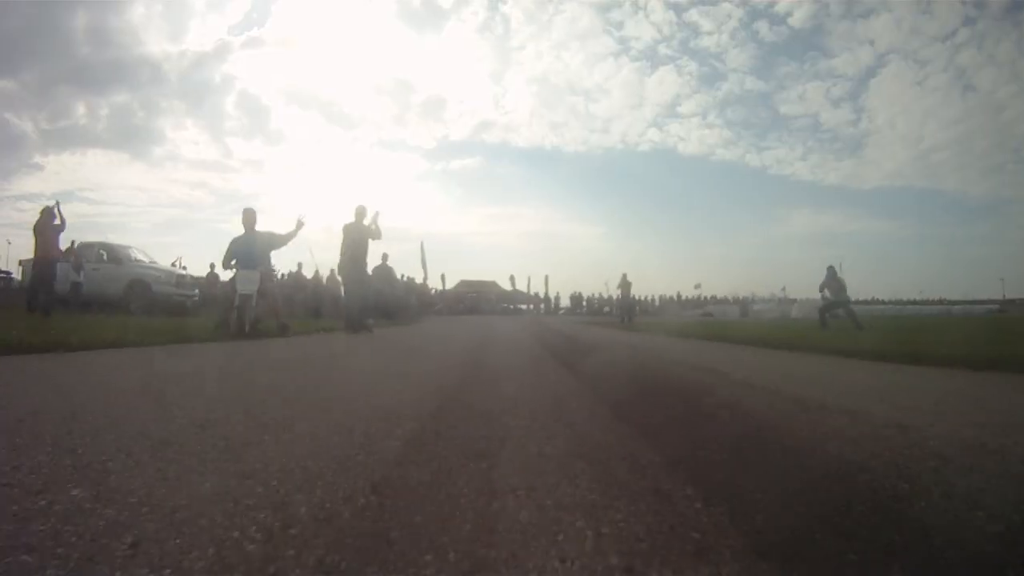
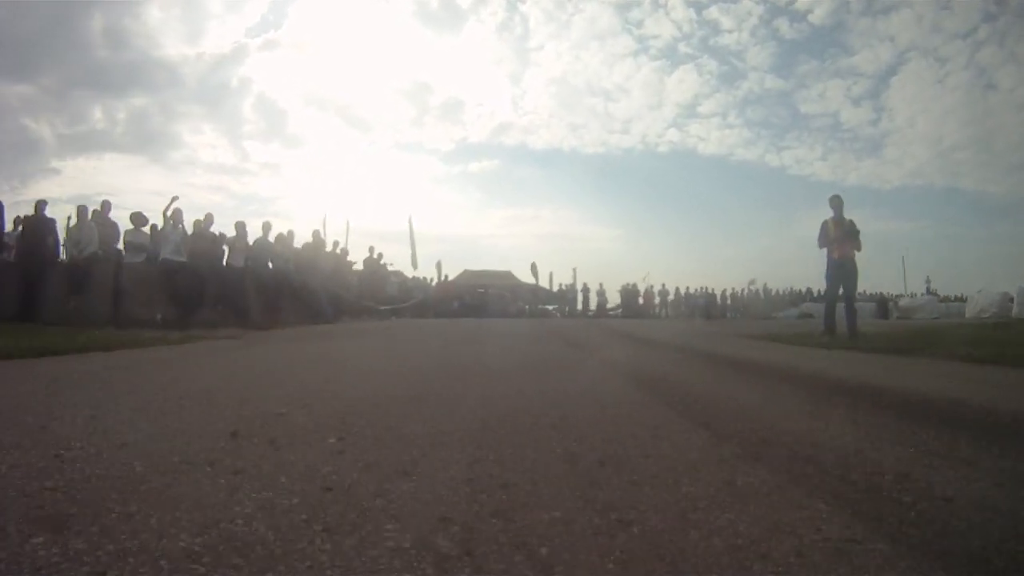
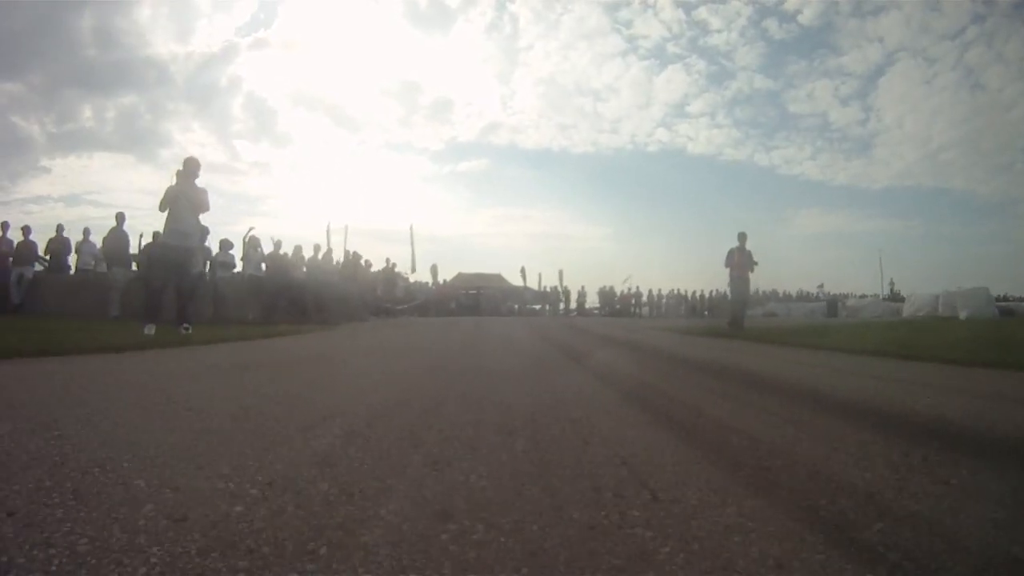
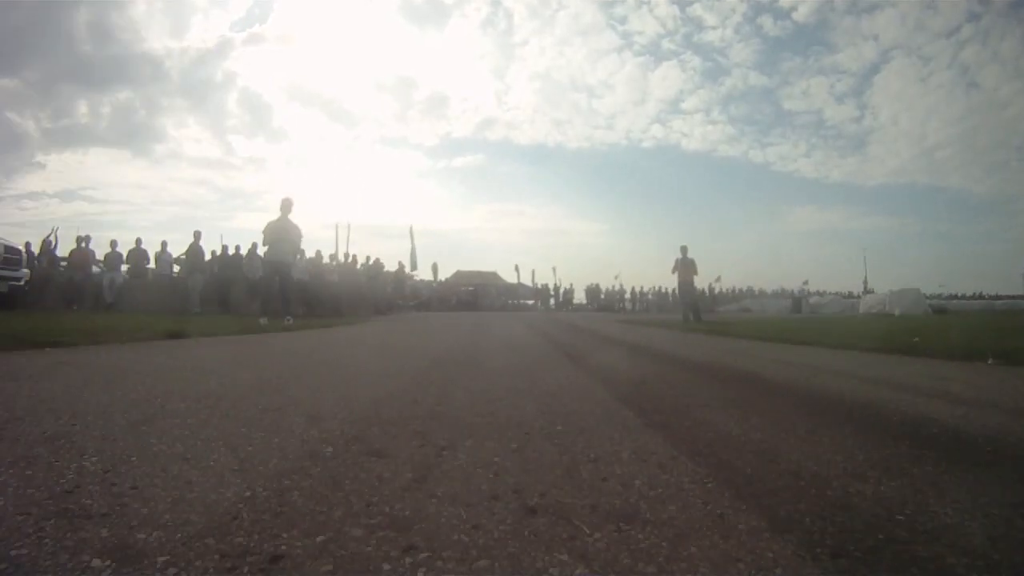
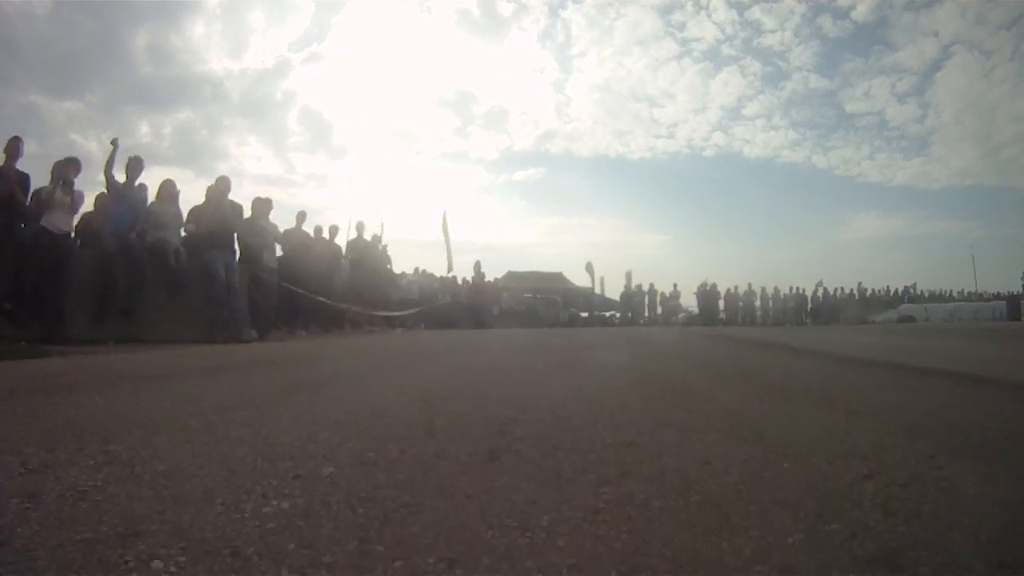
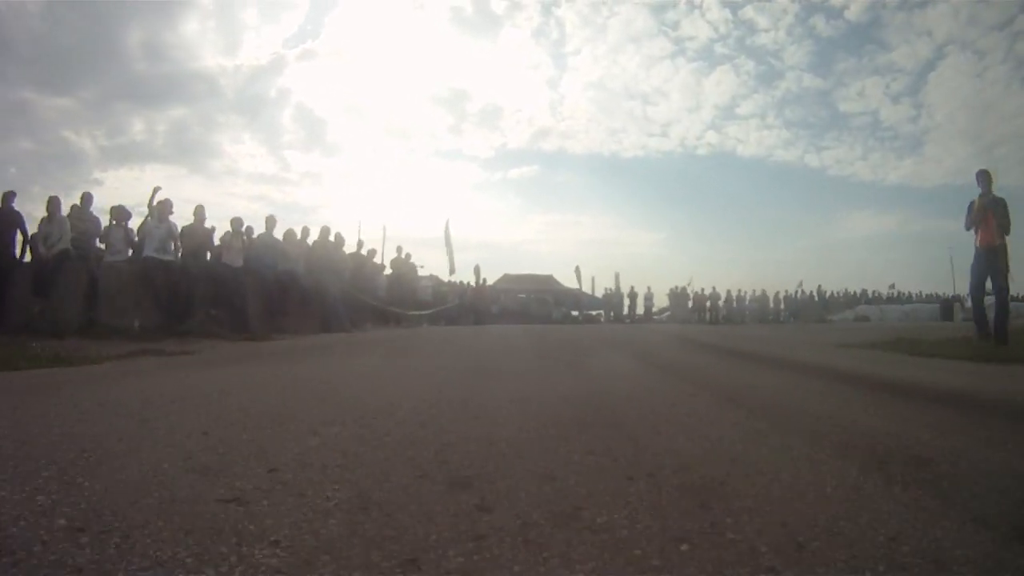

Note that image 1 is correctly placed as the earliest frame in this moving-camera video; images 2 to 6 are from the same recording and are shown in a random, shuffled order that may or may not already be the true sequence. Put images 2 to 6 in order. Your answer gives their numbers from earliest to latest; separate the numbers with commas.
4, 3, 2, 6, 5
